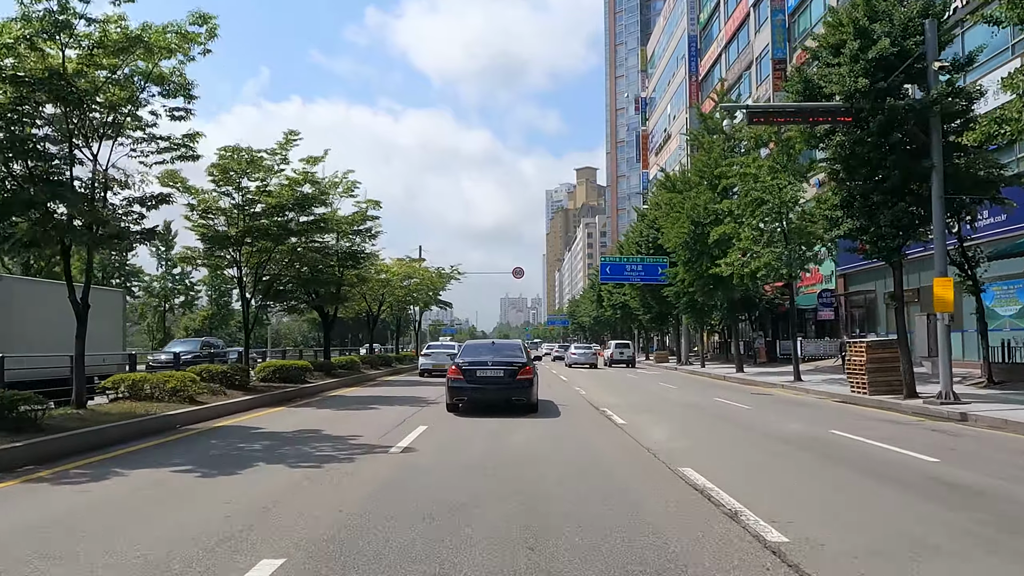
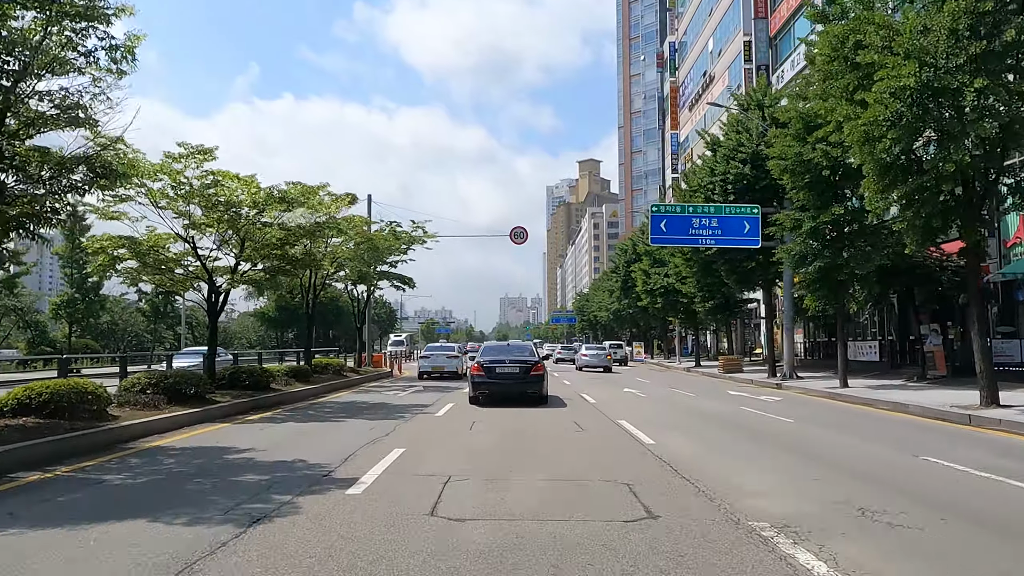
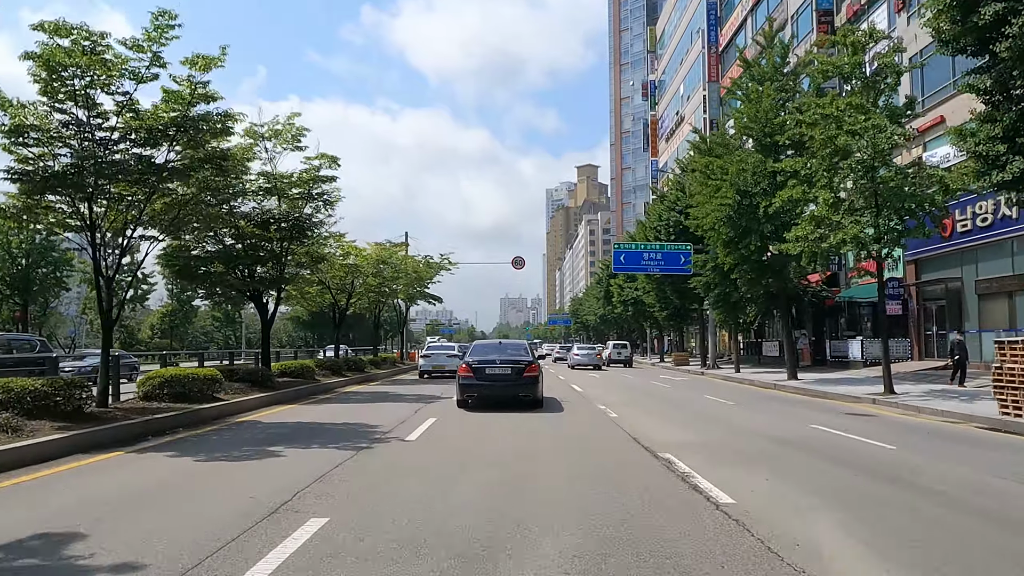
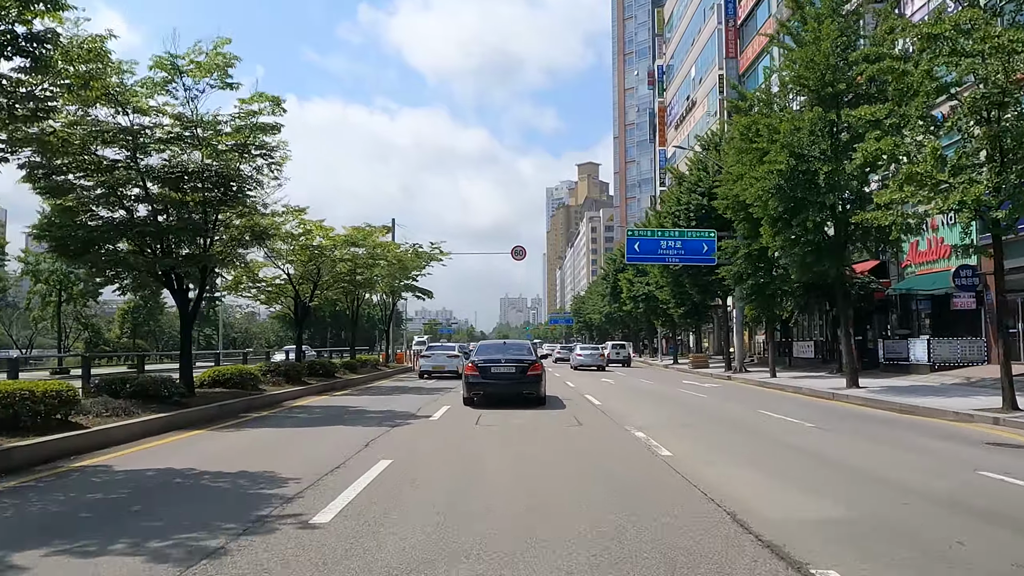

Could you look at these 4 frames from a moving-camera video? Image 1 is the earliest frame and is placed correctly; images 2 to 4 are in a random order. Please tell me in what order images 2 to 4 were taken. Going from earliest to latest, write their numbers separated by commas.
3, 4, 2
